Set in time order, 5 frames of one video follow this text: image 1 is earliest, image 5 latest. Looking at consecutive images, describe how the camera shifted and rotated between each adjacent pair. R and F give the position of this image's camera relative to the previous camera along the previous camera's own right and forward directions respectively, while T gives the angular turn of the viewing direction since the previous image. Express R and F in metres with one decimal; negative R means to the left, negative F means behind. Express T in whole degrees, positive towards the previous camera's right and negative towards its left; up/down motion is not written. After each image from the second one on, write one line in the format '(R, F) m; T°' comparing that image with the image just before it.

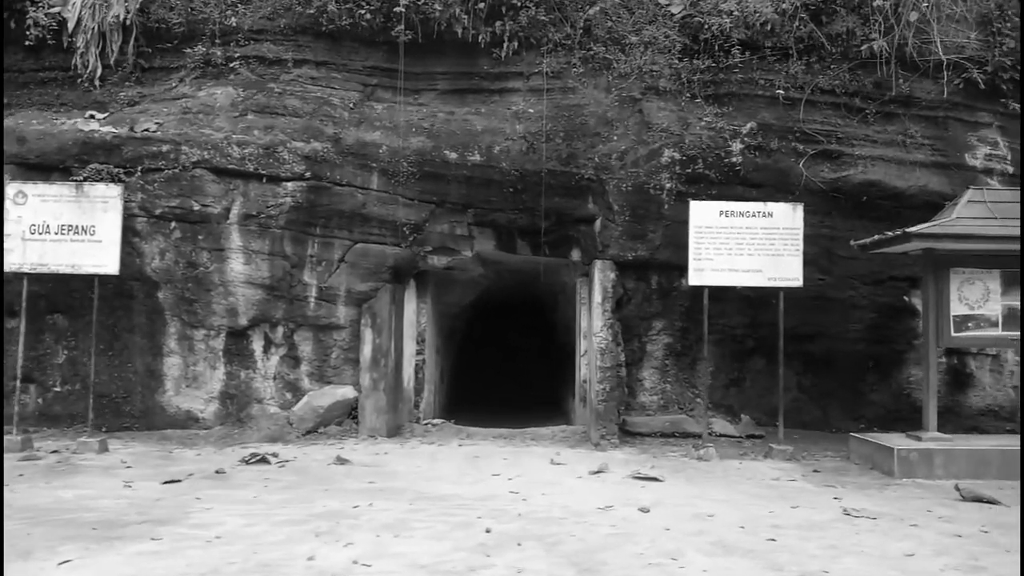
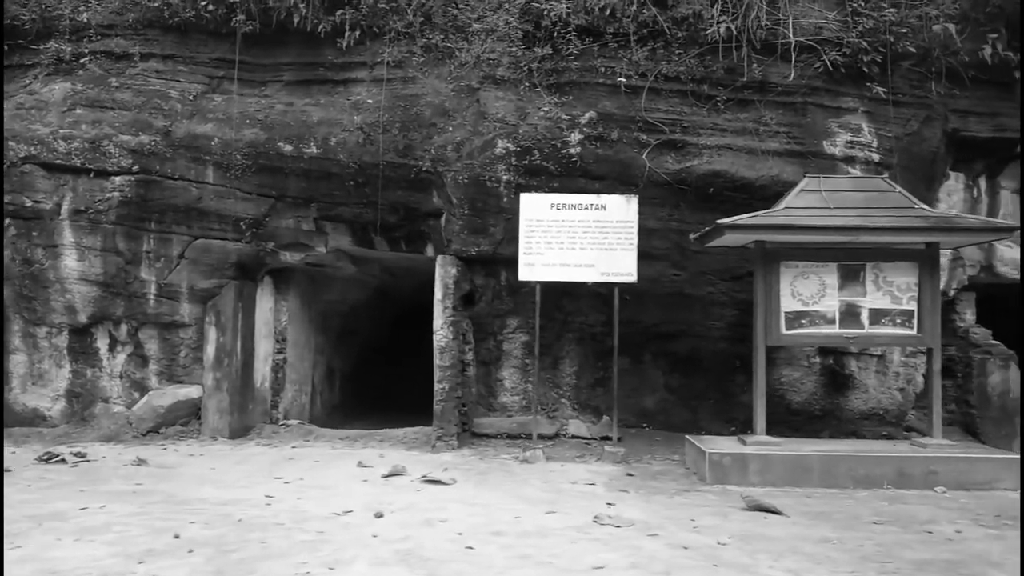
(+1.9, +0.3) m; -3°
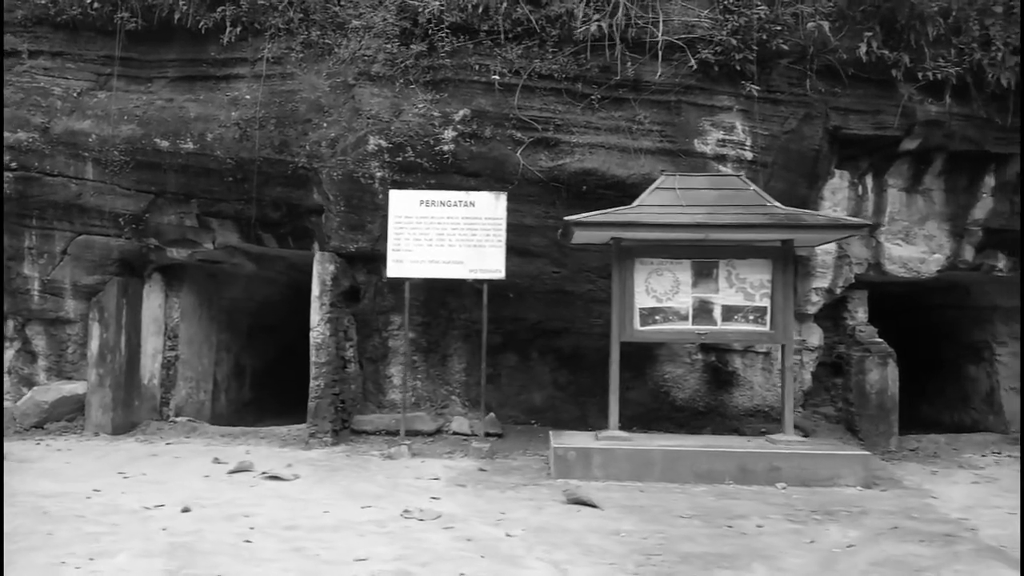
(+1.2, 0.0) m; 0°
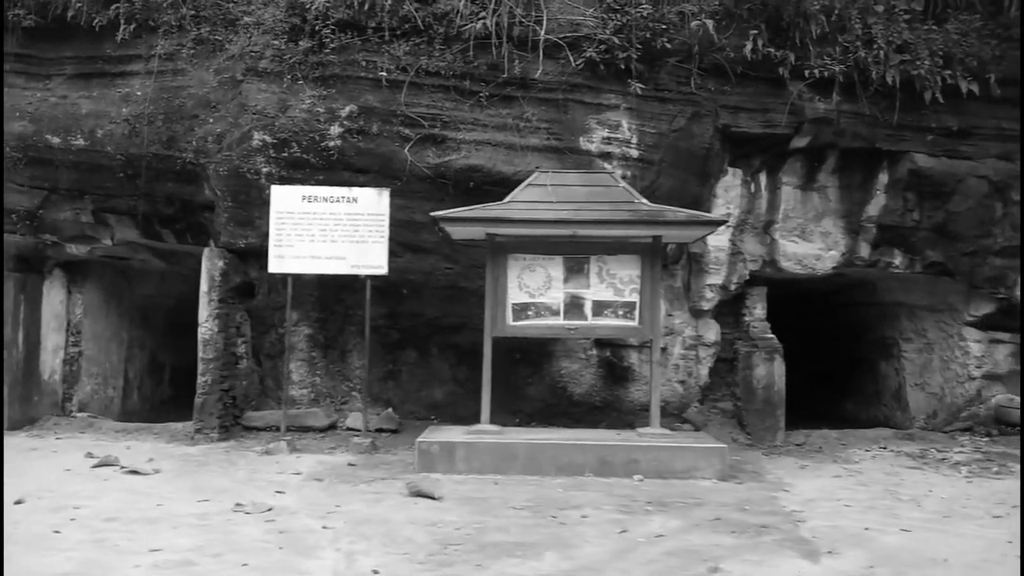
(+1.0, -0.1) m; 0°
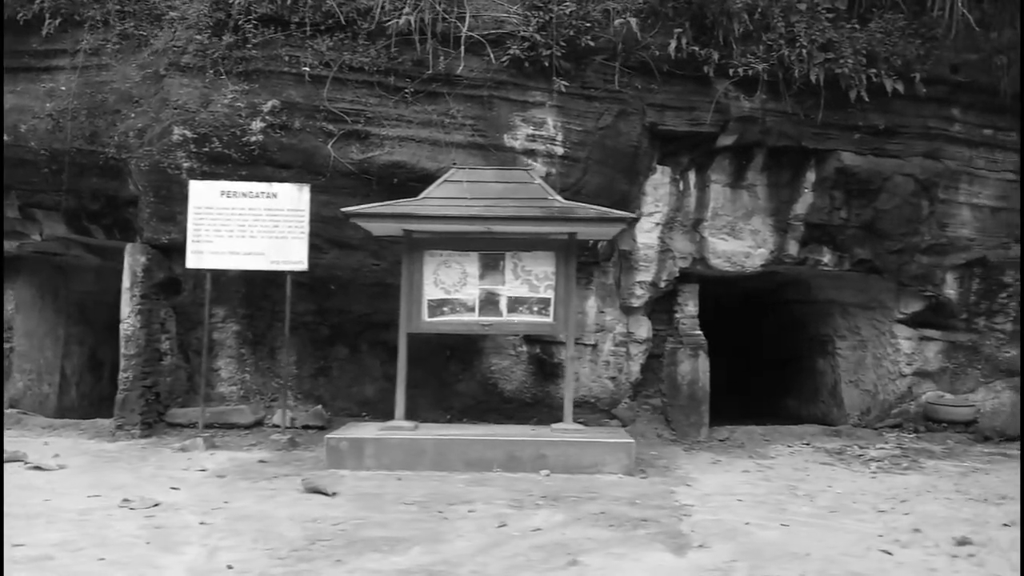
(+0.6, 0.0) m; +1°
